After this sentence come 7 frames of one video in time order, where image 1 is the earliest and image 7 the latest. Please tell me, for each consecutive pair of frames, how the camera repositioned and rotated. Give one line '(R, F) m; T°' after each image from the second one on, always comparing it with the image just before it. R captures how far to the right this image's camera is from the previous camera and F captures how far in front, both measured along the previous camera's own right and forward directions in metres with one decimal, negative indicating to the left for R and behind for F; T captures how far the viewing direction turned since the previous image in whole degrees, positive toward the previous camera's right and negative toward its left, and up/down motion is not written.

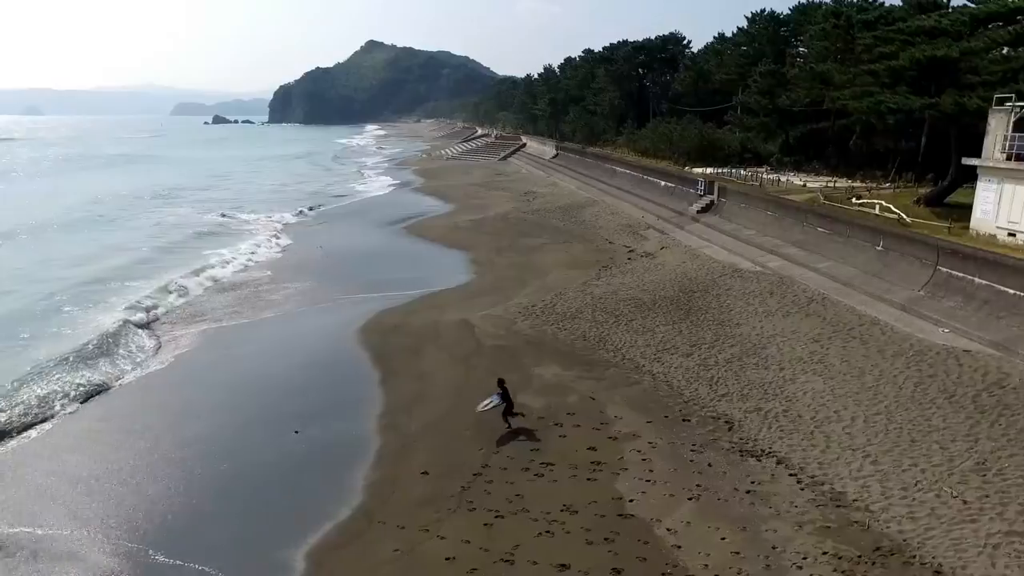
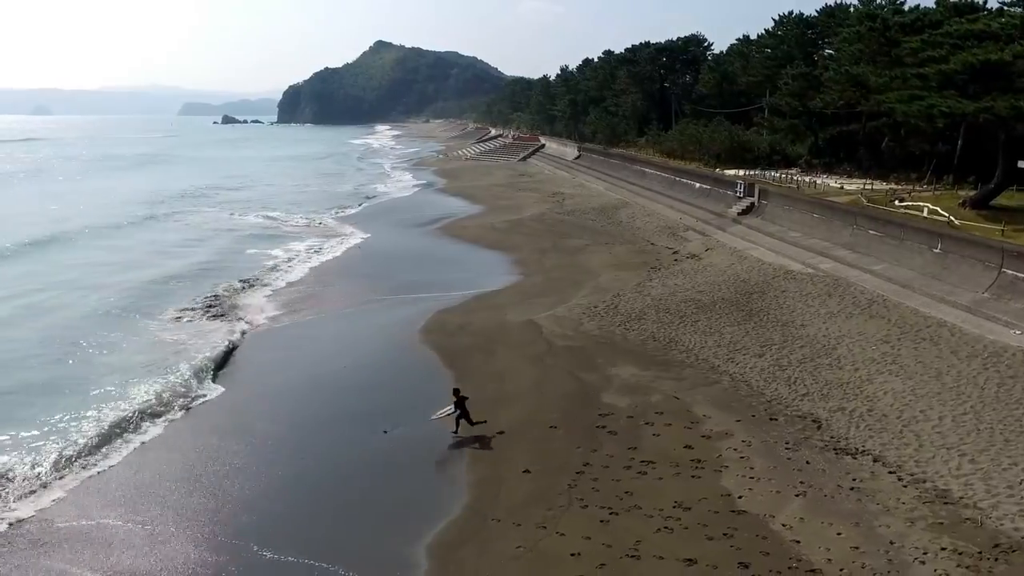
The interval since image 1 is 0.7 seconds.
(-0.6, -0.2) m; 0°
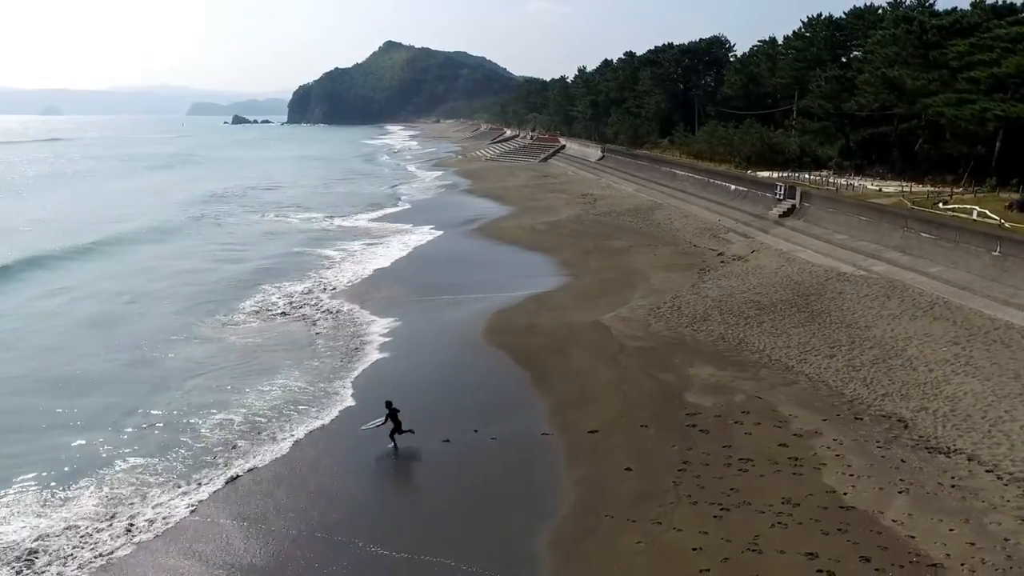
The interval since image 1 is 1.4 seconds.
(-0.6, -0.2) m; -1°
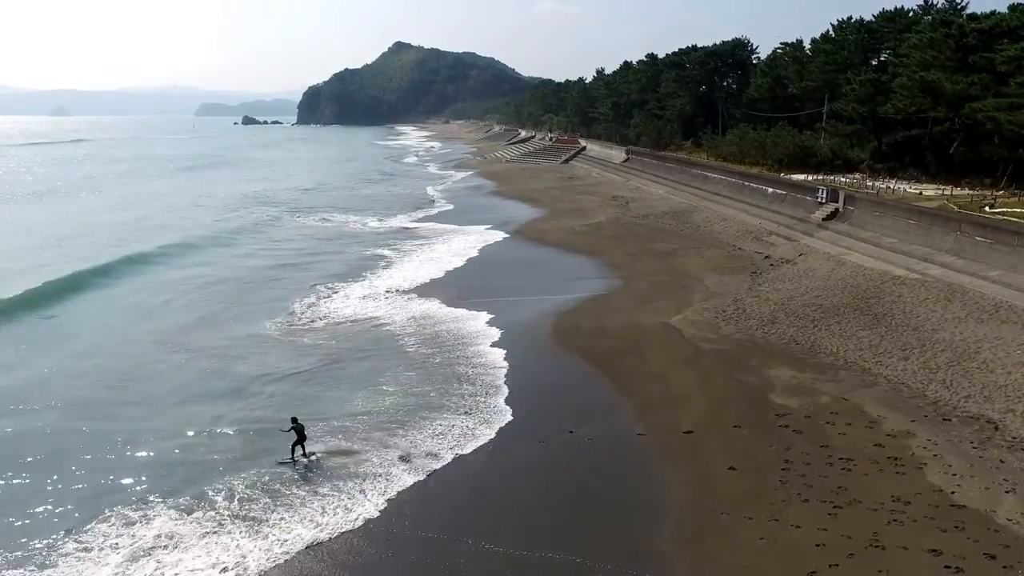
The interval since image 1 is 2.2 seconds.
(-0.6, -0.2) m; -1°
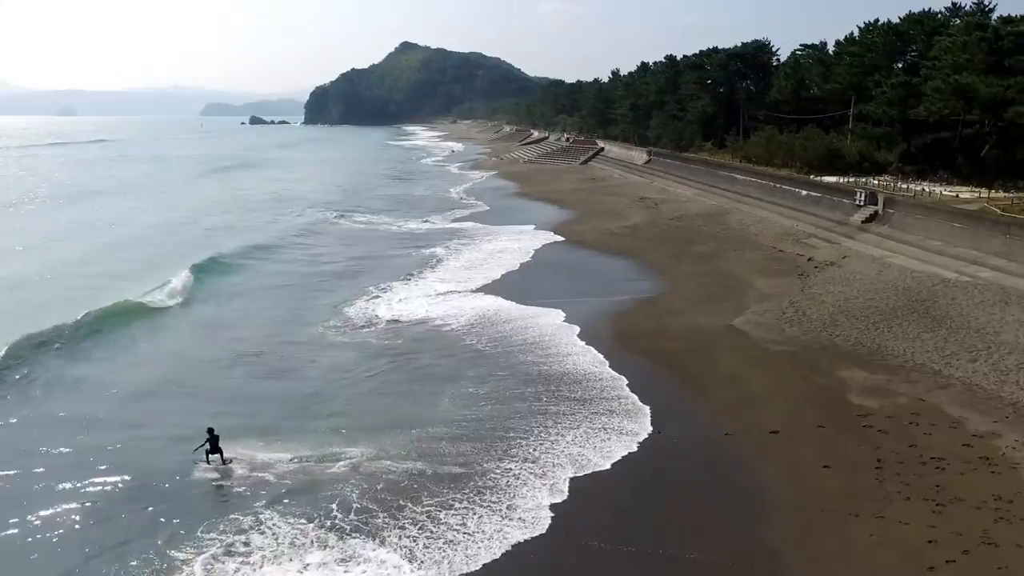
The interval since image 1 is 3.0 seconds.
(-0.6, -0.2) m; 0°
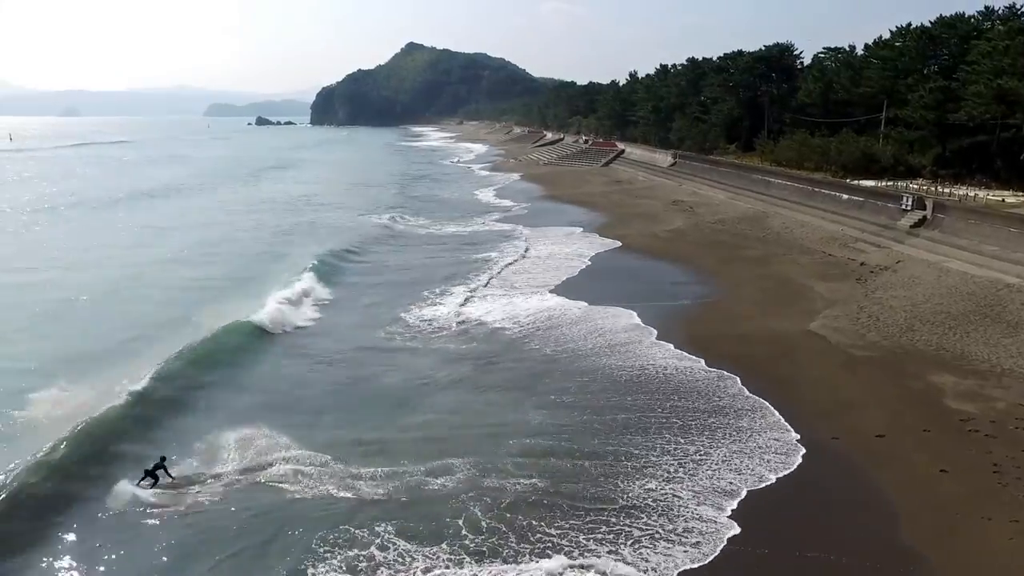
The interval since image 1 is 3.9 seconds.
(-0.8, -0.2) m; 0°
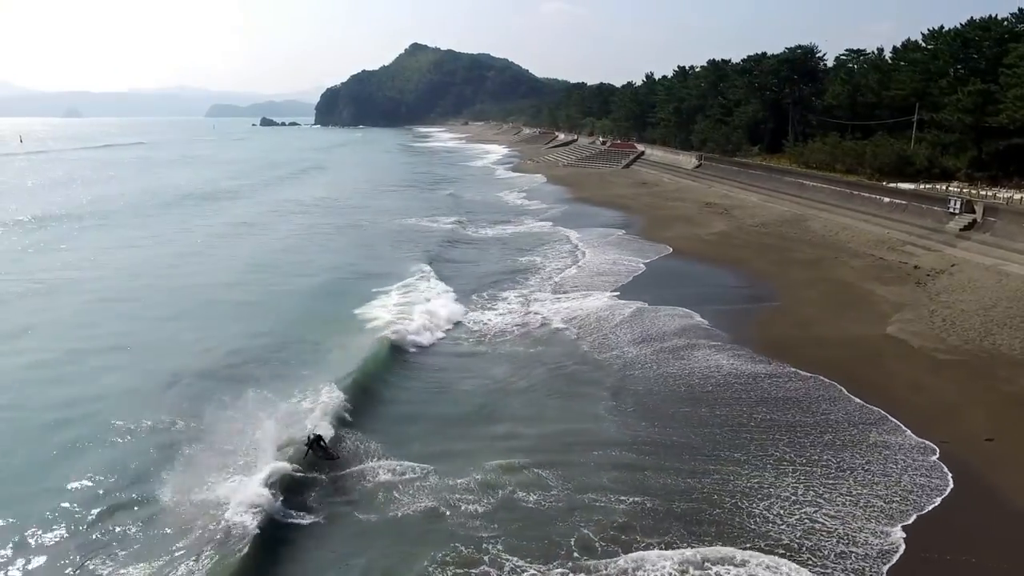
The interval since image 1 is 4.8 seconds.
(-0.8, -0.1) m; 0°
